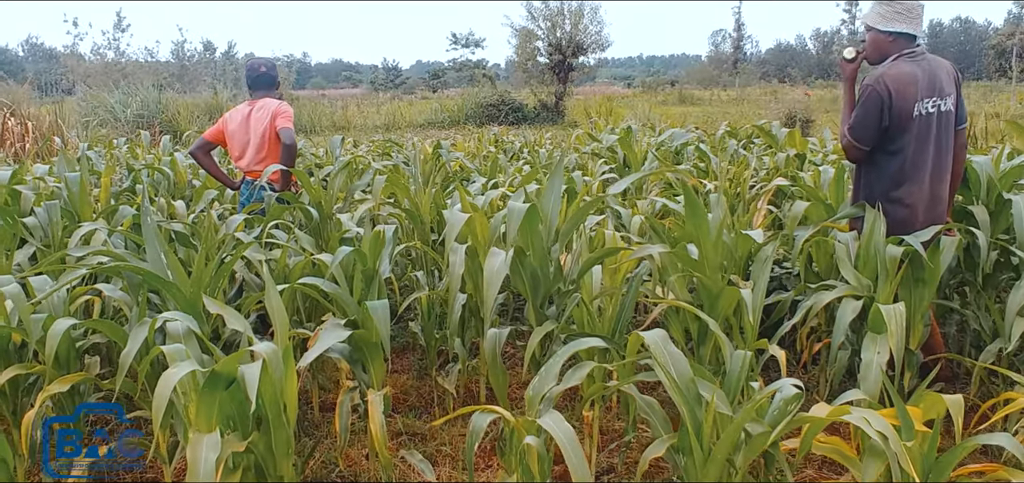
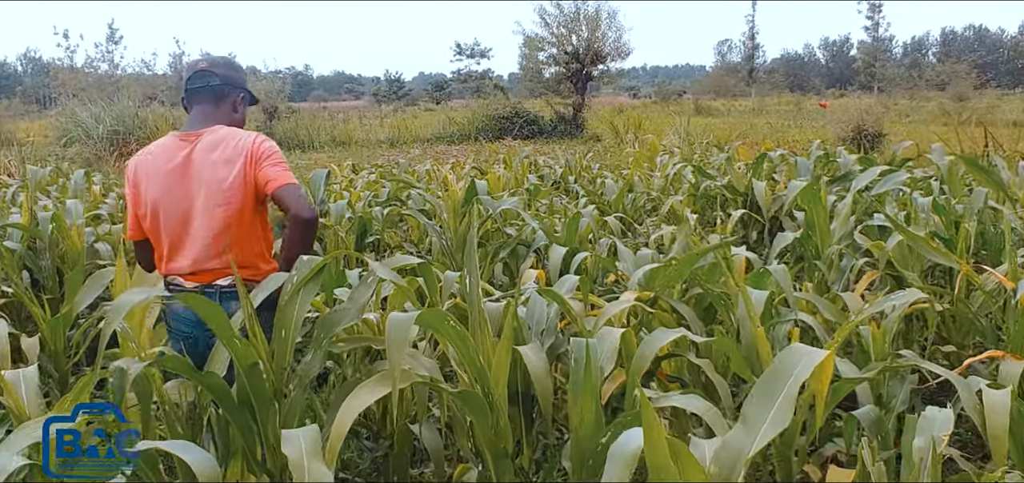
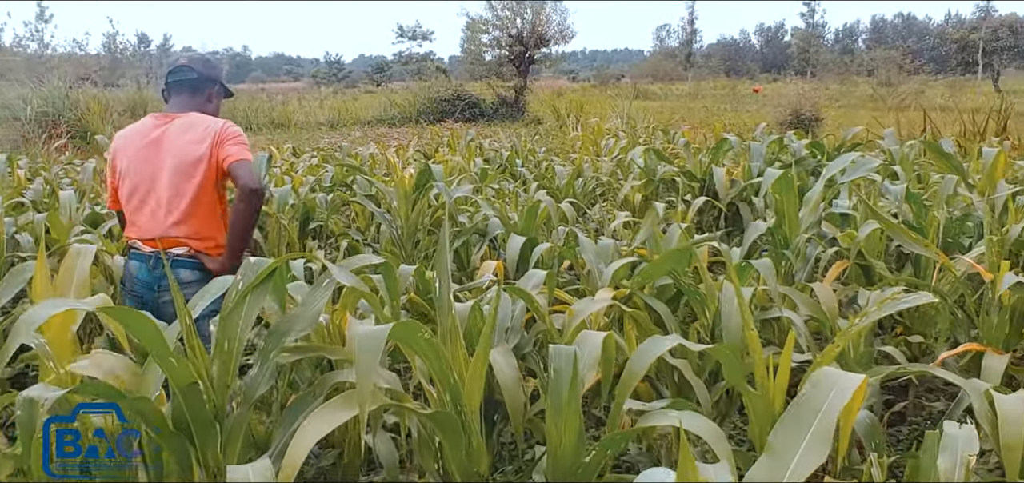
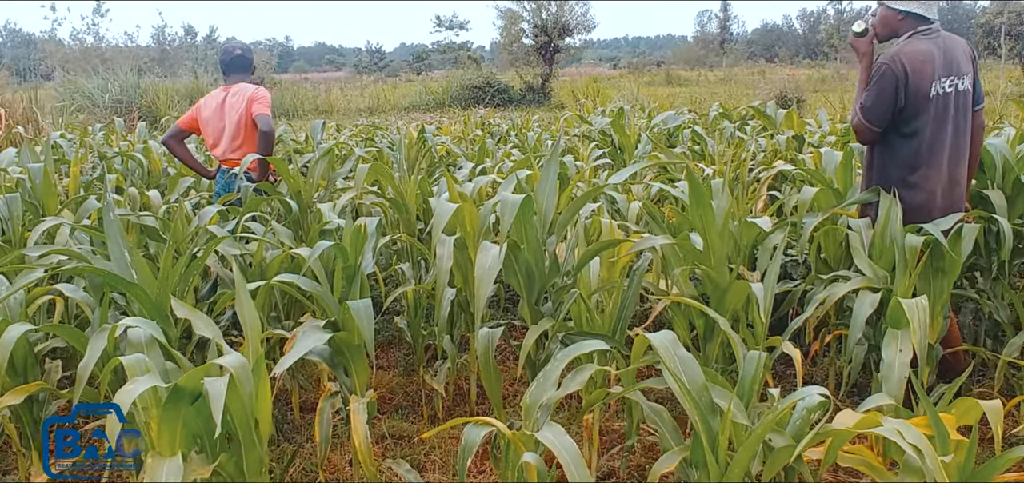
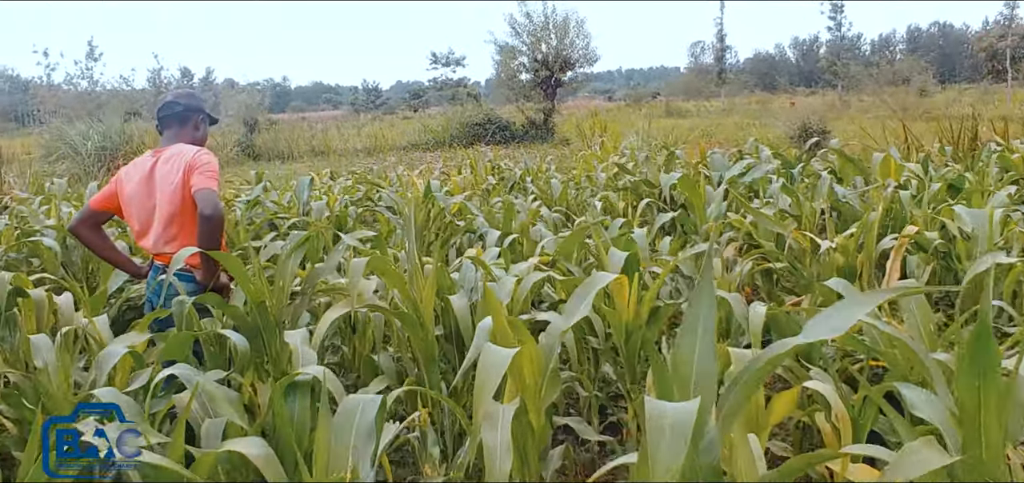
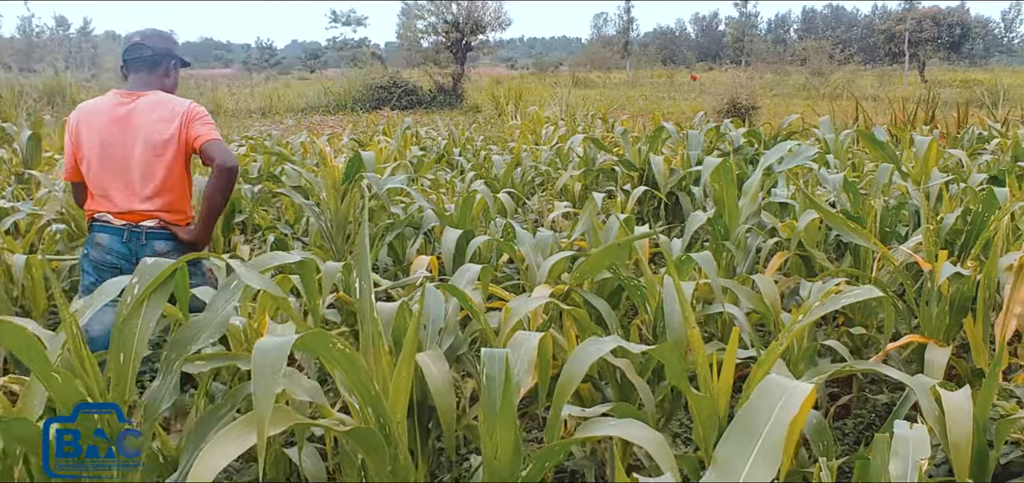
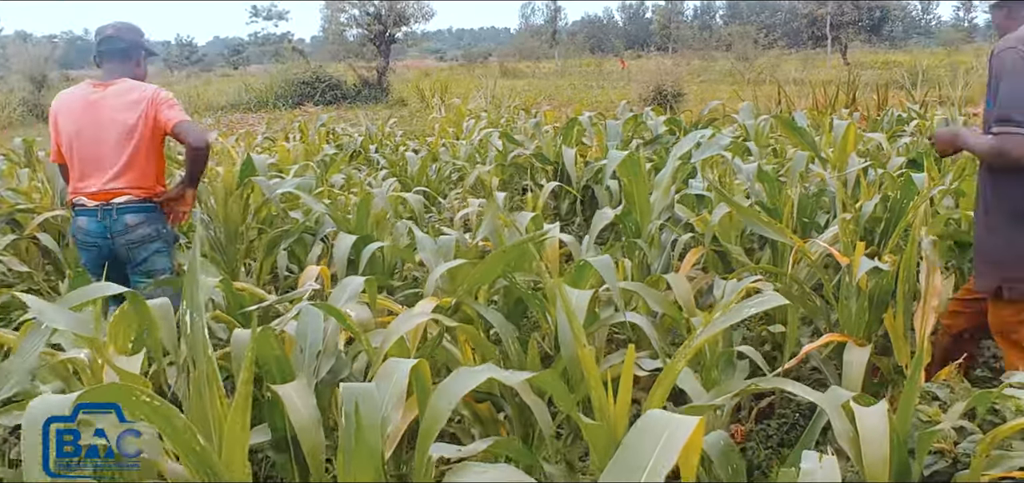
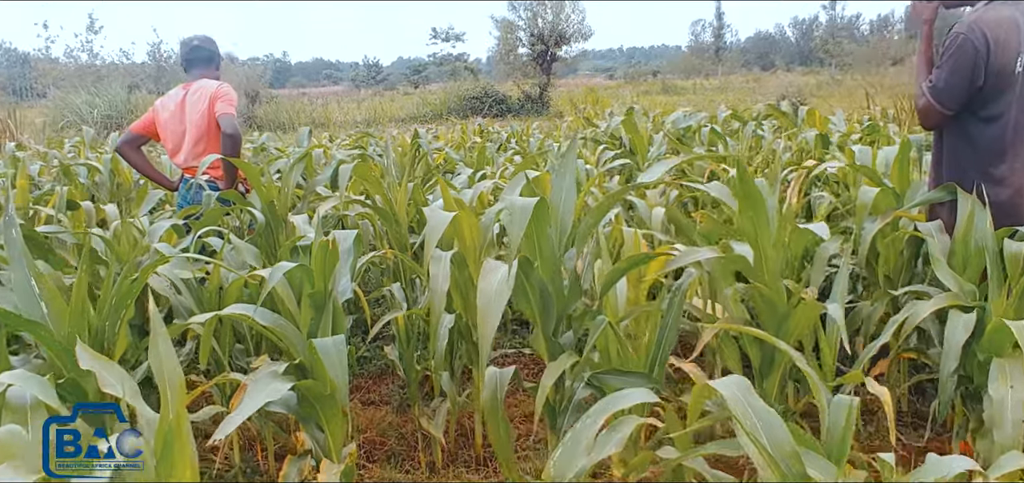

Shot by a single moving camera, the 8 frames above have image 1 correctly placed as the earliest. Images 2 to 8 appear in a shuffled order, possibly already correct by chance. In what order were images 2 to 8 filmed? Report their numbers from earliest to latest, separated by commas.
4, 8, 5, 2, 3, 6, 7
